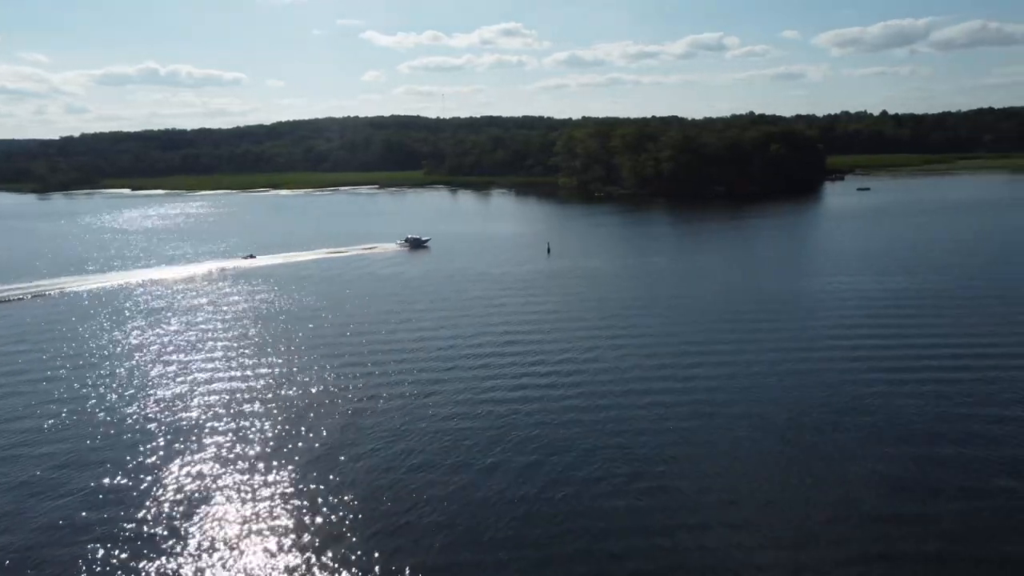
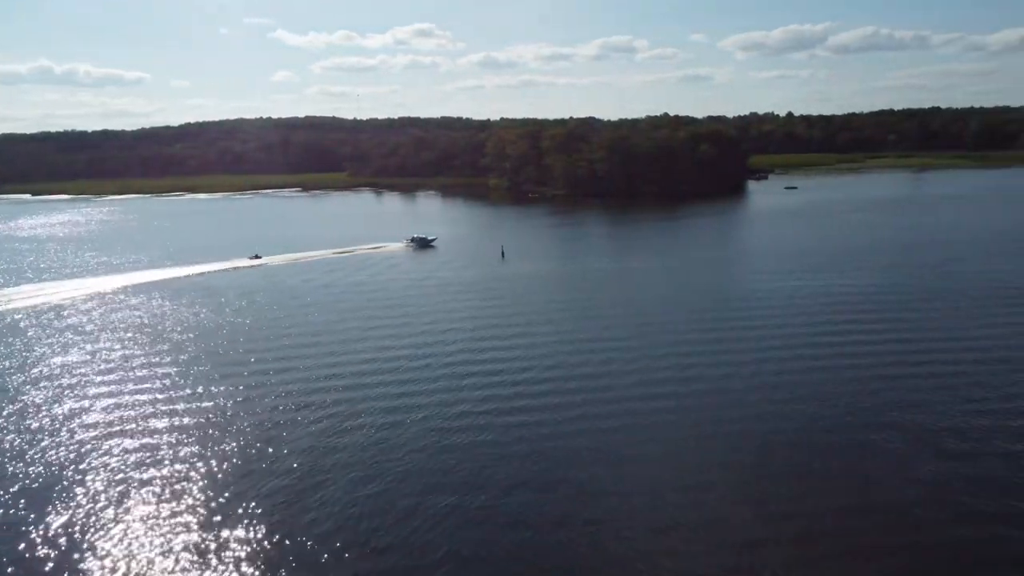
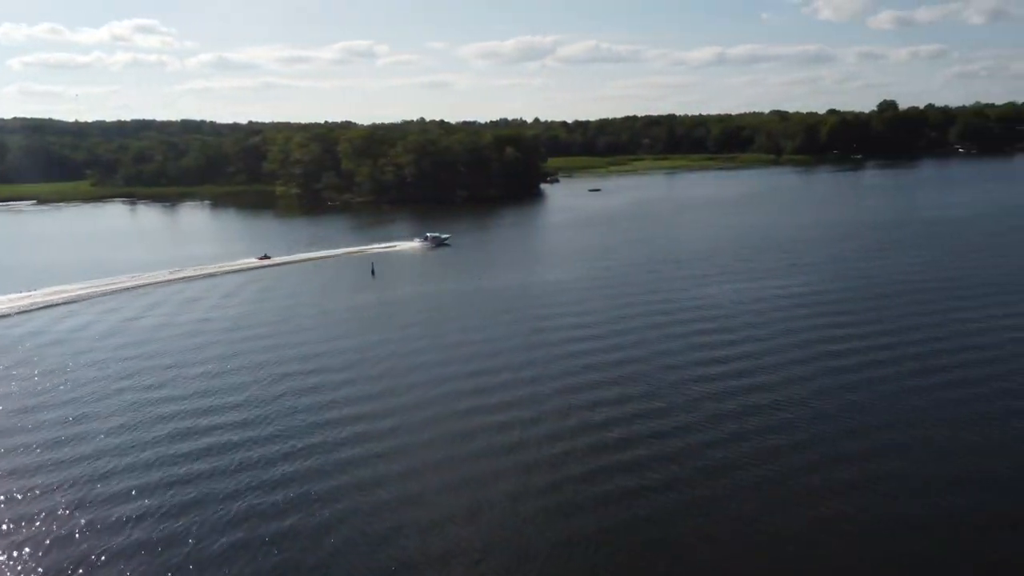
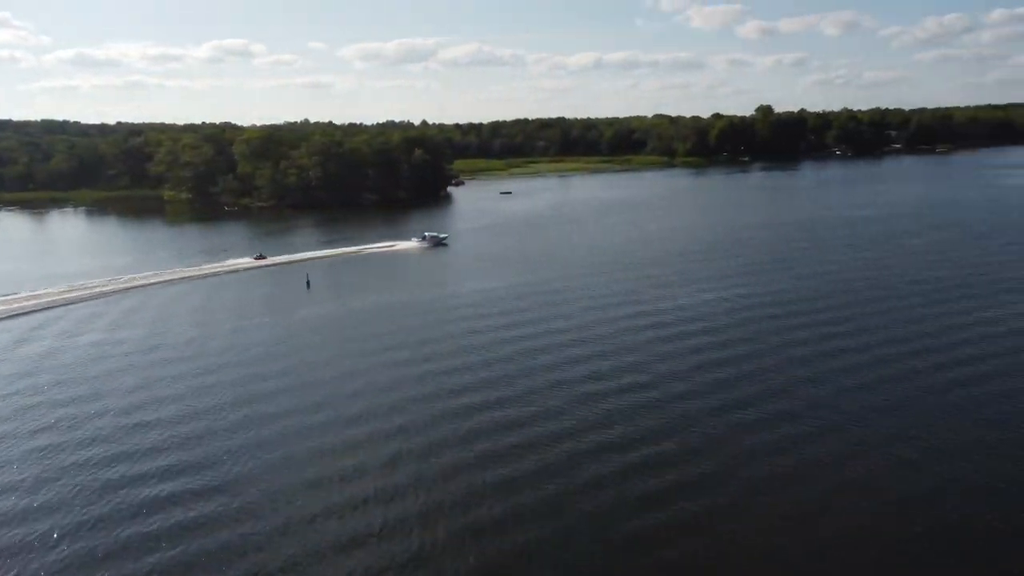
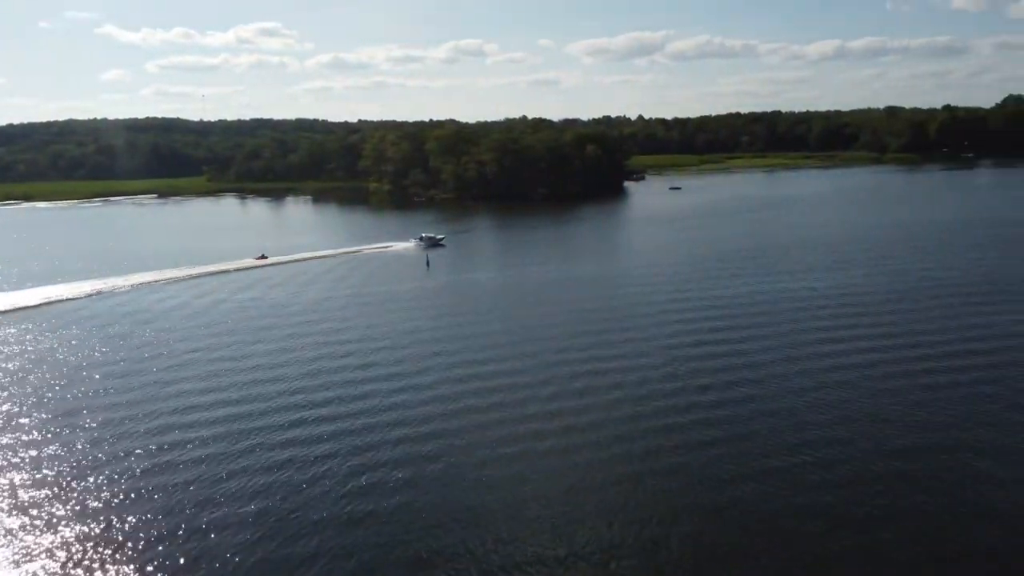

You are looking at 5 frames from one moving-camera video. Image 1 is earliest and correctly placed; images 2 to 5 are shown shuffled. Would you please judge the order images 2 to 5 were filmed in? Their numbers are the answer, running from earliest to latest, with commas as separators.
2, 5, 3, 4
